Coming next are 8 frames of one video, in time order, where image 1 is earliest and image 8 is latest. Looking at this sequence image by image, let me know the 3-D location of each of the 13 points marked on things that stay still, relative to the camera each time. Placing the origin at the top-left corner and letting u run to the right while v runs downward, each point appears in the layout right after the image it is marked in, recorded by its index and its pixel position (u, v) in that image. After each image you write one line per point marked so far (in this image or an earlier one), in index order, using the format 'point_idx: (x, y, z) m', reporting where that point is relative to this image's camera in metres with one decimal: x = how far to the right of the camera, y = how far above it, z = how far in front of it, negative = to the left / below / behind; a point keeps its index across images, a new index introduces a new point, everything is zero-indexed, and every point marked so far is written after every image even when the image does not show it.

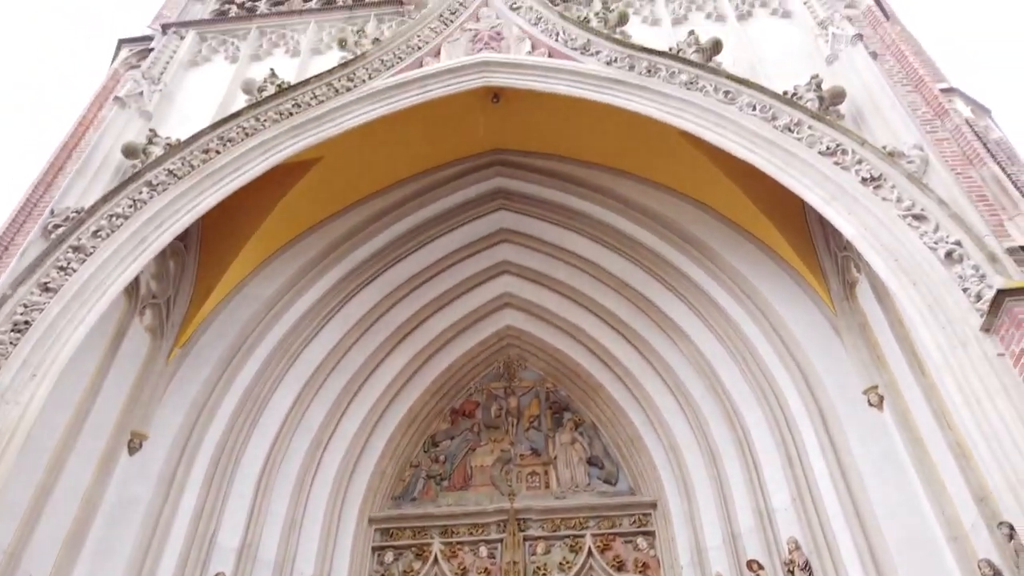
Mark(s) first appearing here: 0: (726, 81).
0: (+1.8, +1.8, +6.3) m
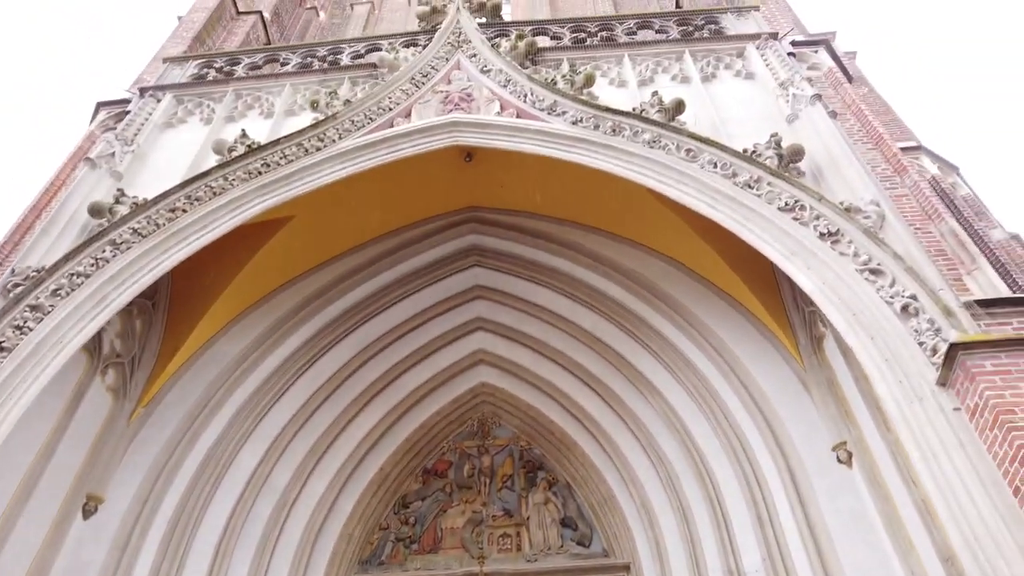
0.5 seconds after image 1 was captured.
0: (+1.5, +1.3, +6.4) m
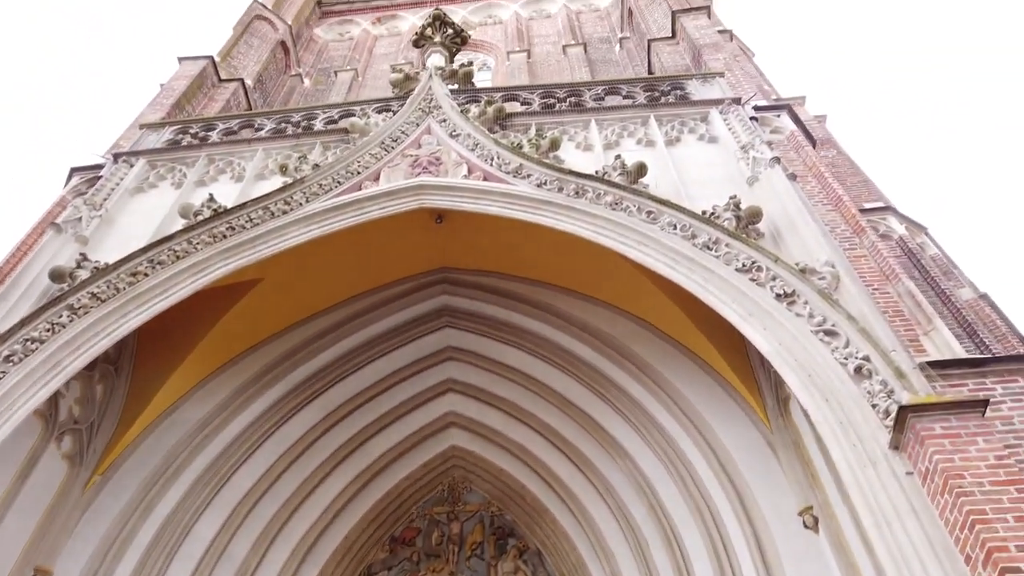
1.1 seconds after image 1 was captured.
0: (+1.2, +0.8, +6.5) m
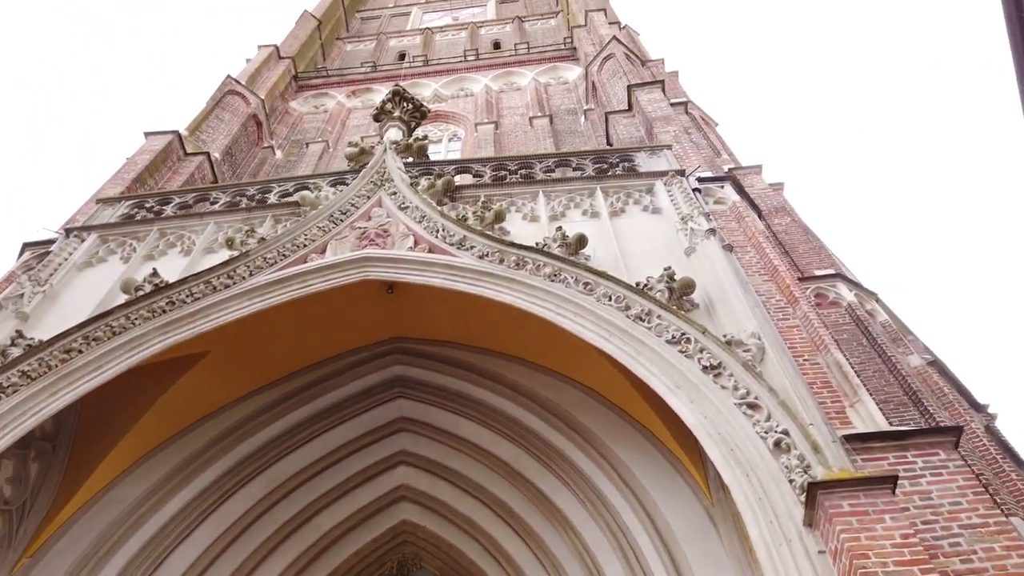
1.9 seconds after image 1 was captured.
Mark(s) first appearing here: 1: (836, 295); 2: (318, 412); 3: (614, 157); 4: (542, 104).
0: (+0.6, +0.1, +6.5) m
1: (+3.9, -0.1, +8.8) m
2: (-2.2, -1.4, +8.2) m
3: (+1.2, +1.6, +9.0) m
4: (+0.6, +4.1, +16.4) m
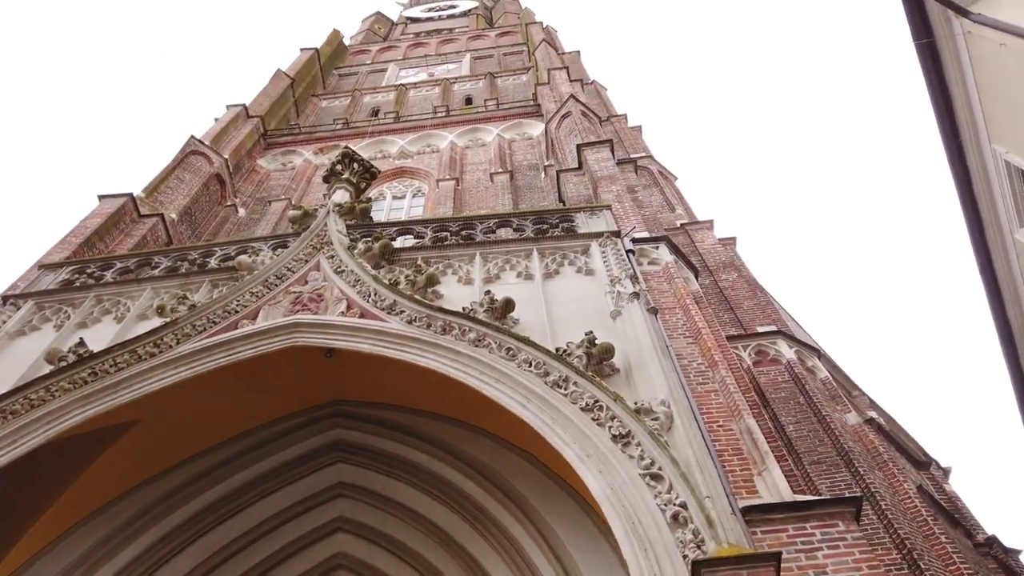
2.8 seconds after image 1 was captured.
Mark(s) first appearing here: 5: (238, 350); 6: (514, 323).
0: (0.0, -0.4, +6.5) m
1: (+3.2, -0.8, +8.9) m
2: (-2.8, -2.1, +8.1) m
3: (+0.5, +0.9, +9.2) m
4: (-0.2, +2.9, +16.7) m
5: (-2.6, -0.6, +7.1) m
6: (0.0, -0.3, +7.0) m
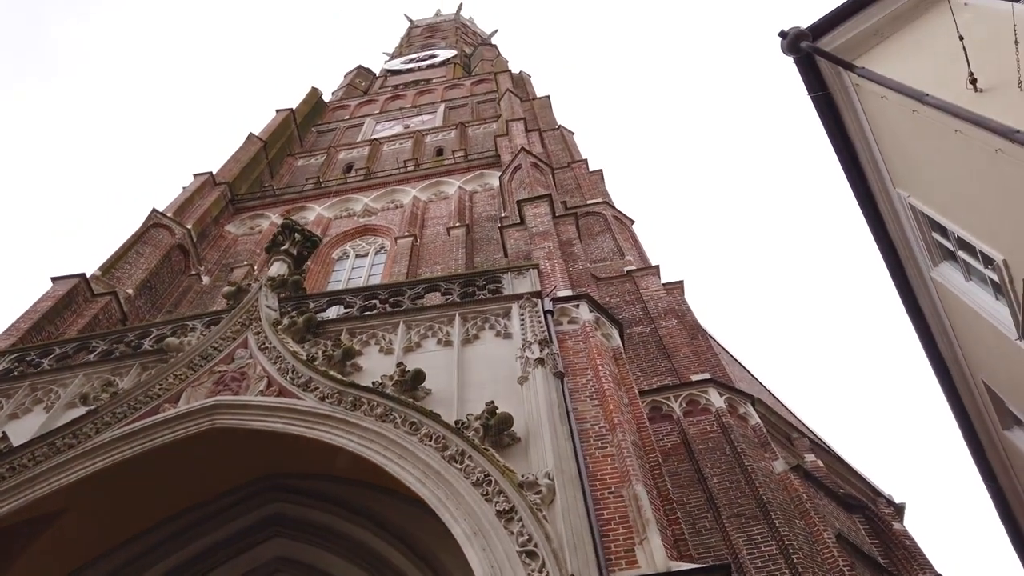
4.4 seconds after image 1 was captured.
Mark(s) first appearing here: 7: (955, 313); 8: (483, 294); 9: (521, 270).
0: (-0.9, -1.1, +6.6) m
1: (+2.3, -1.4, +8.9) m
2: (-3.6, -3.0, +8.2) m
3: (-0.4, +0.1, +9.3) m
4: (-1.1, +1.7, +16.9) m
5: (-3.5, -1.4, +7.2) m
6: (-0.8, -1.0, +7.1) m
7: (+5.1, -0.3, +8.5) m
8: (-0.4, -0.1, +9.0) m
9: (+0.1, +0.2, +9.3) m
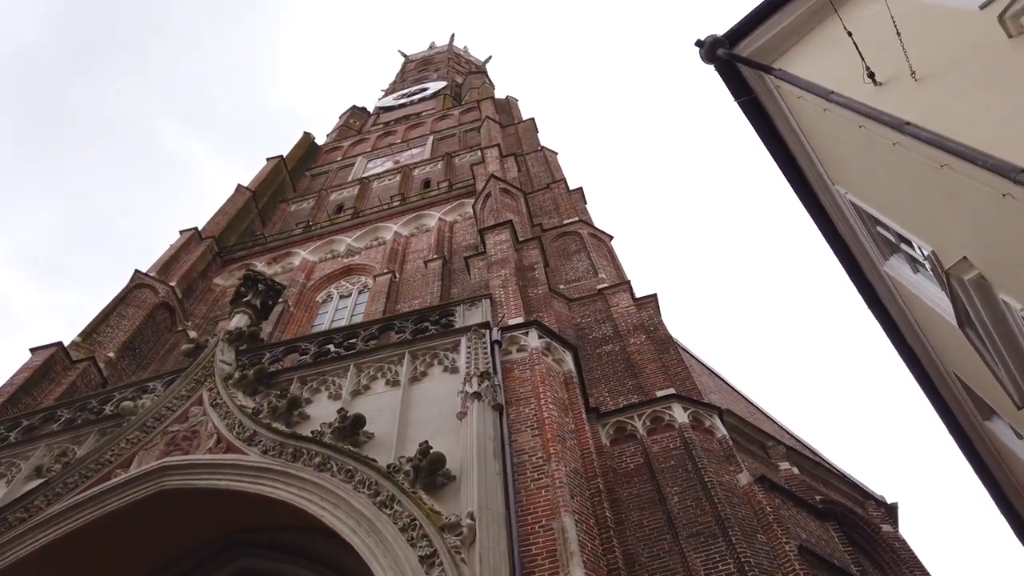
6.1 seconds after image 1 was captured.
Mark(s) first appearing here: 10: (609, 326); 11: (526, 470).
0: (-1.4, -1.5, +6.6) m
1: (+1.9, -1.5, +8.8) m
2: (-3.9, -3.7, +8.1) m
3: (-1.0, -0.3, +9.3) m
4: (-1.6, +1.0, +16.9) m
5: (-4.0, -2.1, +7.2) m
6: (-1.4, -1.4, +7.1) m
7: (+4.5, -0.2, +8.2) m
8: (-0.9, -0.5, +8.9) m
9: (-0.5, -0.2, +9.3) m
10: (+1.5, -0.6, +11.4) m
11: (+0.1, -1.5, +6.3) m
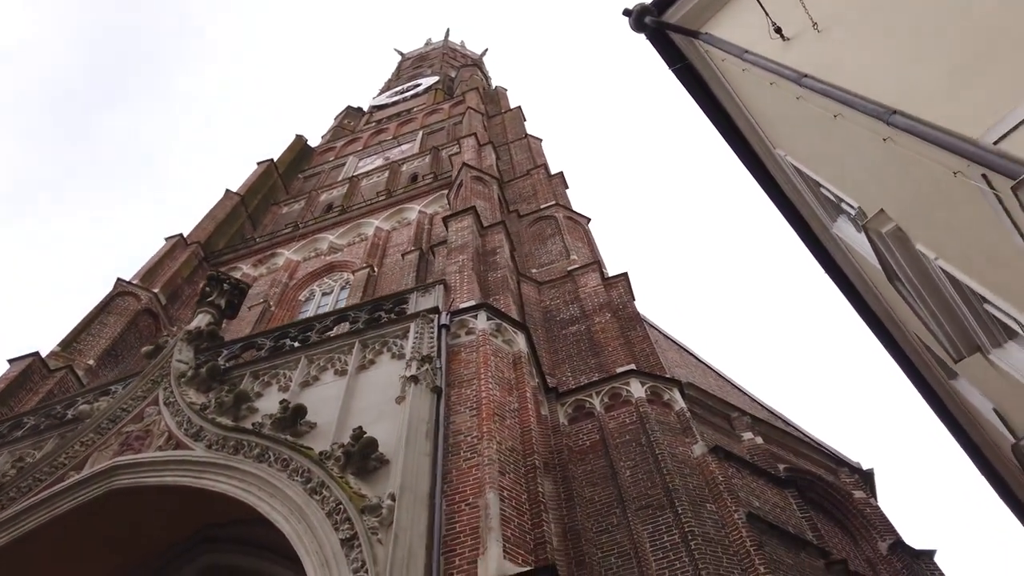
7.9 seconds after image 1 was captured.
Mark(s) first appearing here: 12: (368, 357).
0: (-2.0, -1.4, +6.6) m
1: (+1.3, -1.2, +8.7) m
2: (-4.3, -3.7, +8.2) m
3: (-1.5, -0.2, +9.3) m
4: (-2.1, +1.2, +16.9) m
5: (-4.5, -2.1, +7.3) m
6: (-1.9, -1.3, +7.1) m
7: (+3.9, +0.2, +8.1) m
8: (-1.5, -0.4, +8.9) m
9: (-1.1, 0.0, +9.2) m
10: (+1.0, -0.3, +11.3) m
11: (-0.4, -1.4, +6.3) m
12: (-1.6, -0.8, +8.1) m
